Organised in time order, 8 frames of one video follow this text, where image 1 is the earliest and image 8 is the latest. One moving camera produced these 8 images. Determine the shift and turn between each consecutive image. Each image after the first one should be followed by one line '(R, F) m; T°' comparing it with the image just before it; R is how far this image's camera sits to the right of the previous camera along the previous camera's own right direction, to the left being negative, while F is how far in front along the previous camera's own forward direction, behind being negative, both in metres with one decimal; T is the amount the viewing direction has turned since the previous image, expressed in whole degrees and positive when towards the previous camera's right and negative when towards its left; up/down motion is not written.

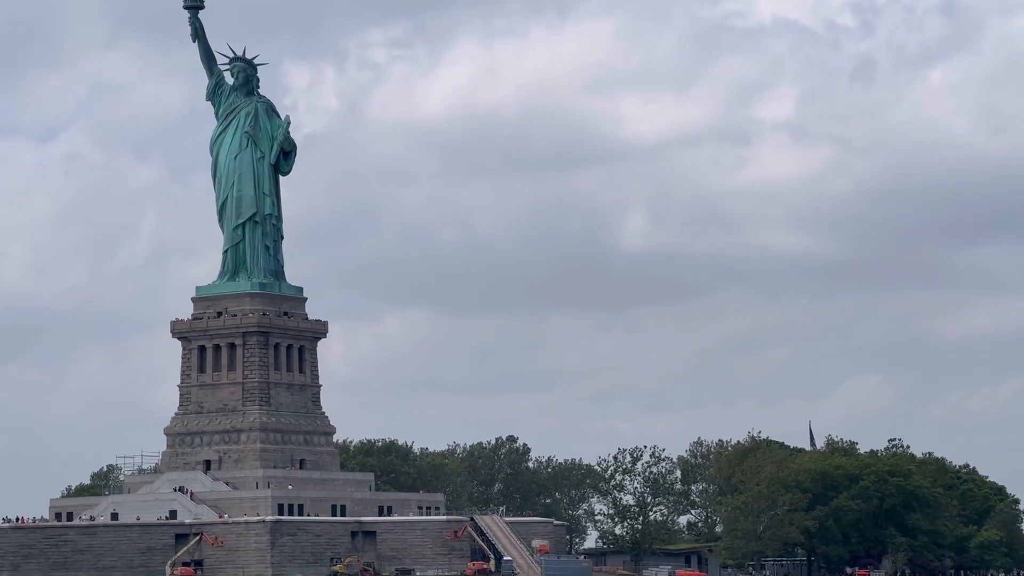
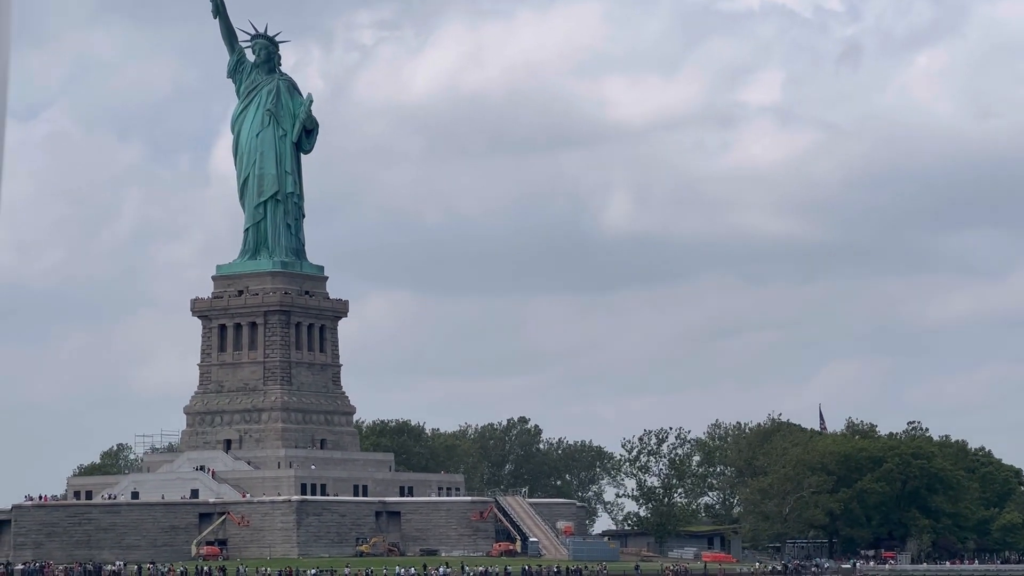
(-0.5, +0.1) m; 0°
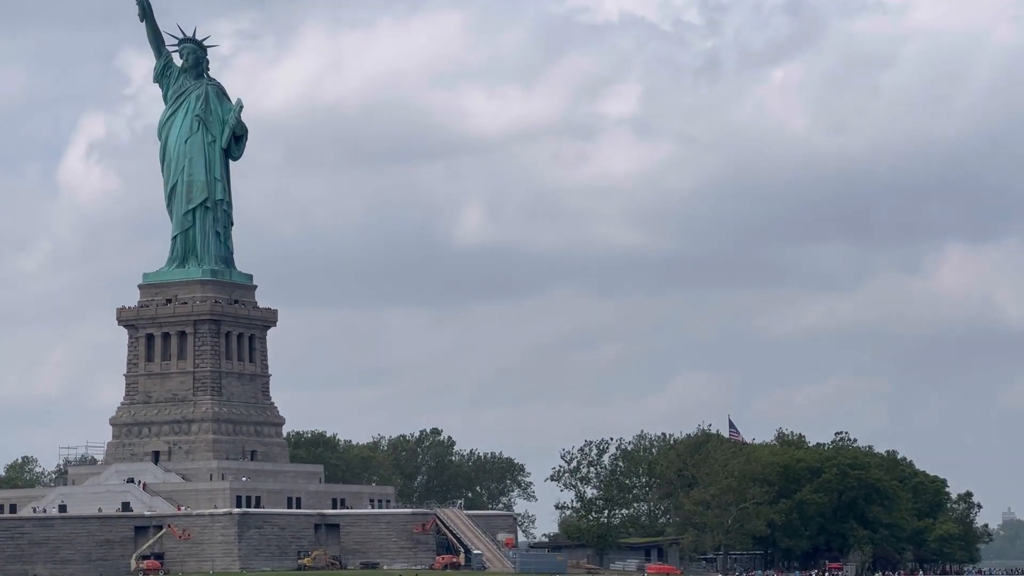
(-1.0, +0.3) m; +4°
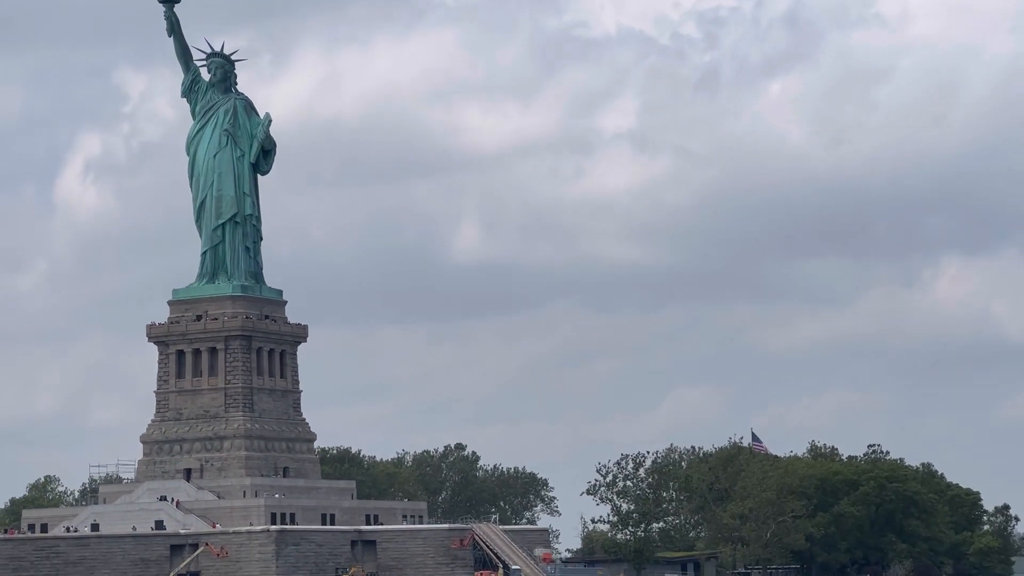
(-0.4, +0.2) m; 0°
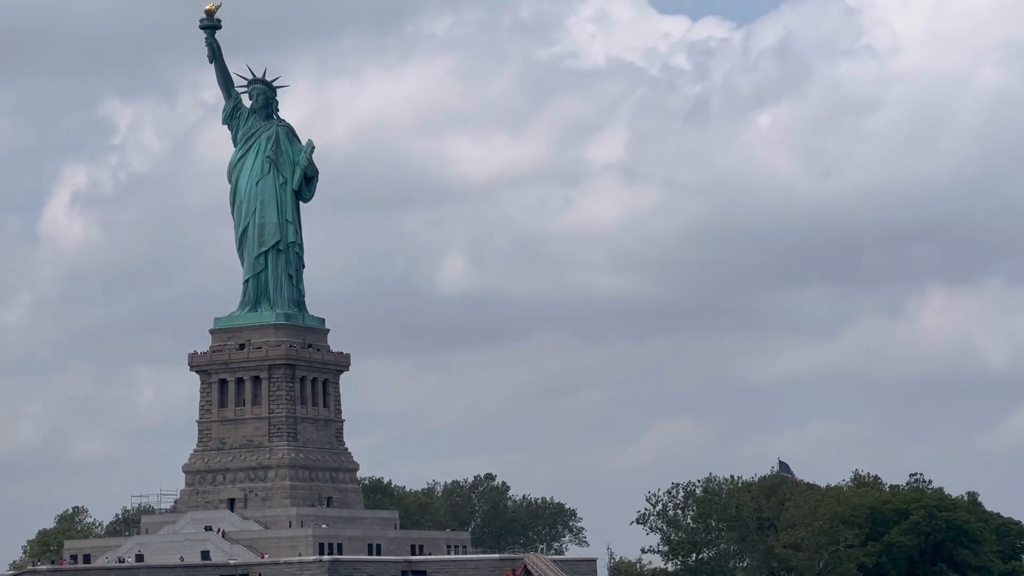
(-0.7, +0.2) m; 0°
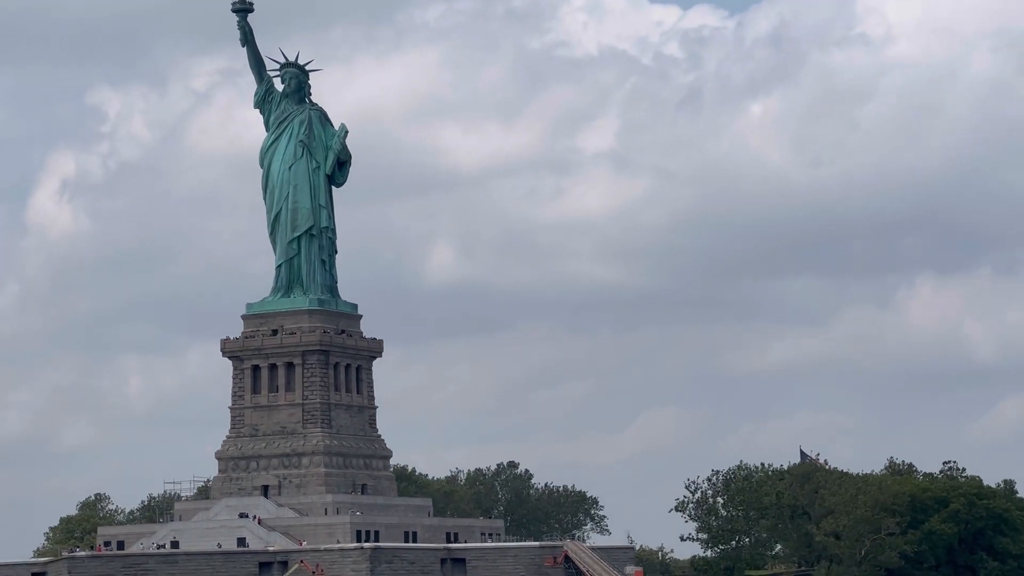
(-0.6, +0.2) m; 0°
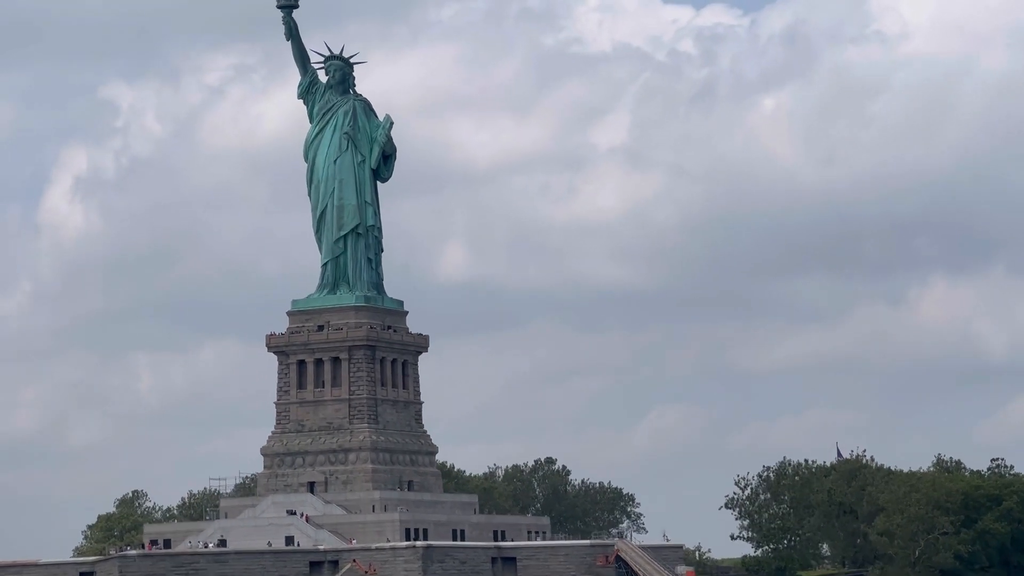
(-0.4, +0.1) m; 0°
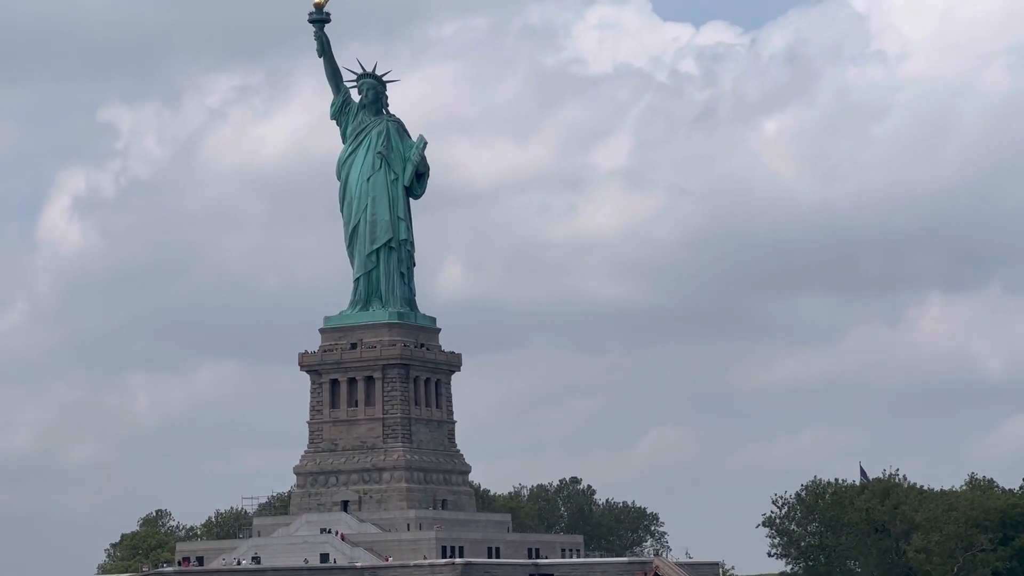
(-0.4, +0.1) m; 0°
